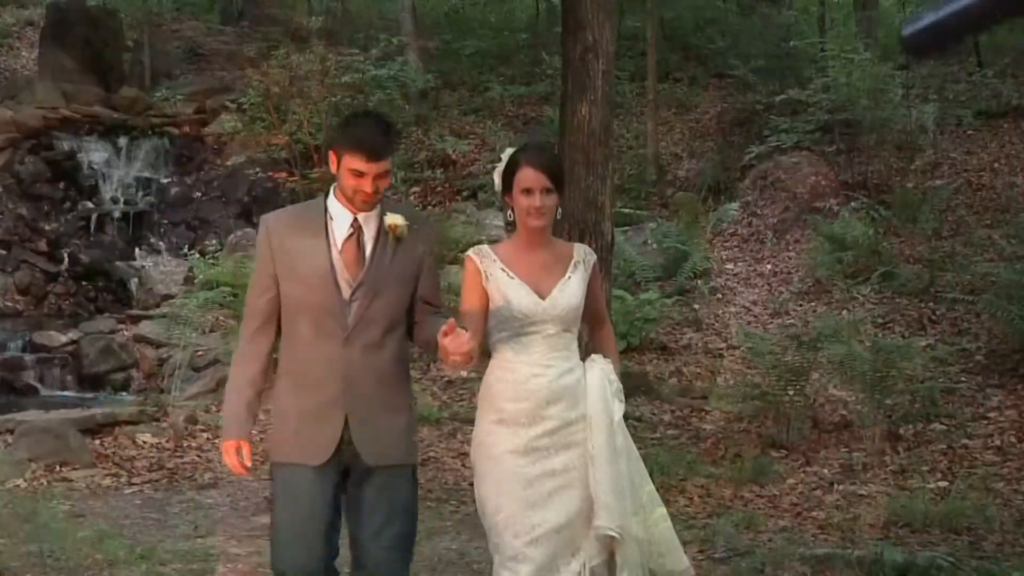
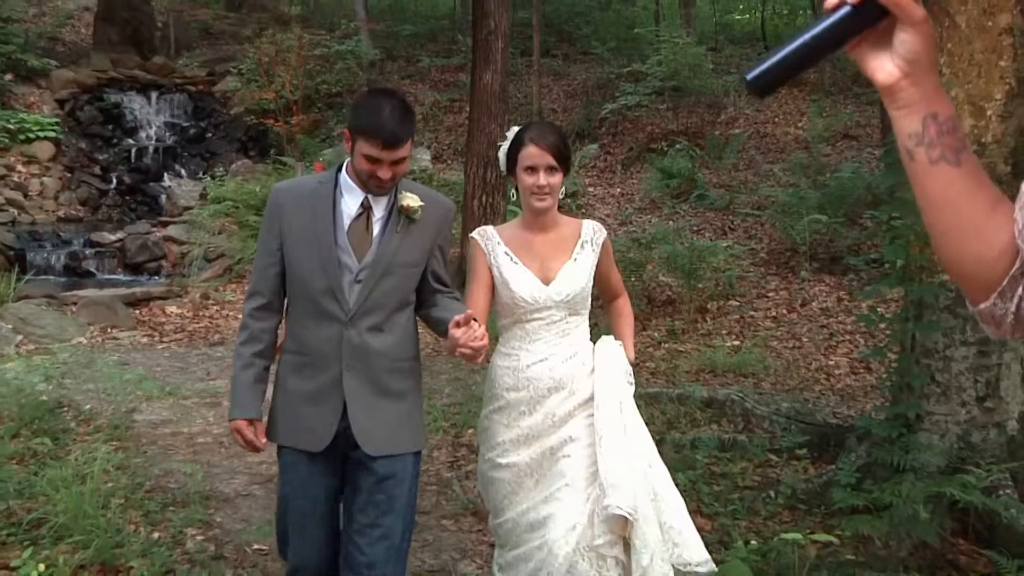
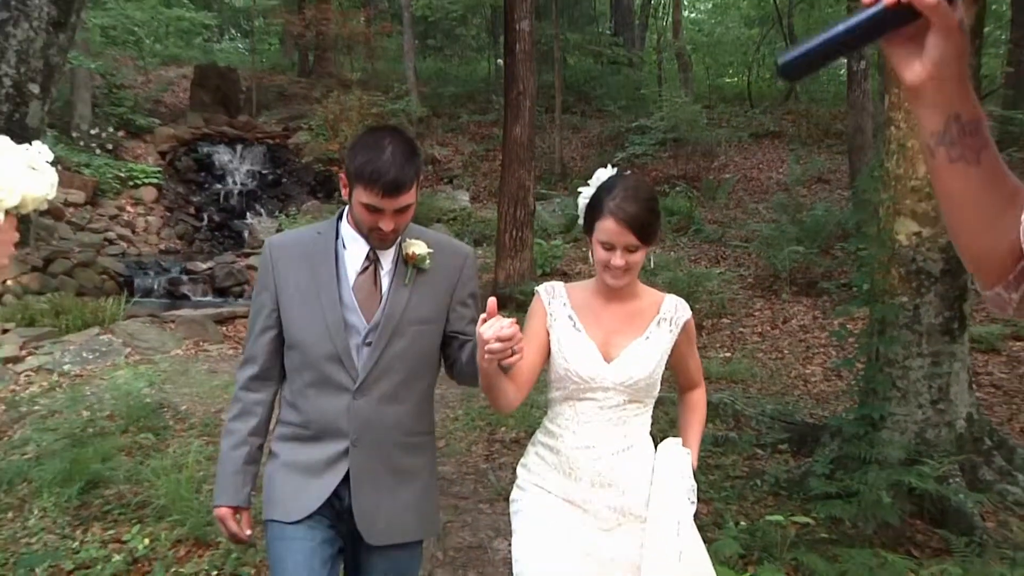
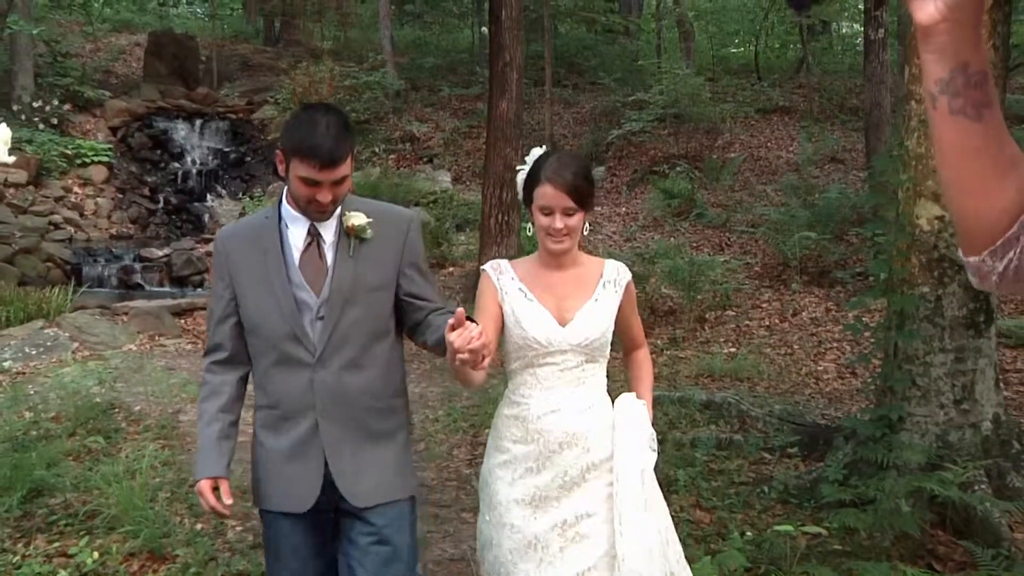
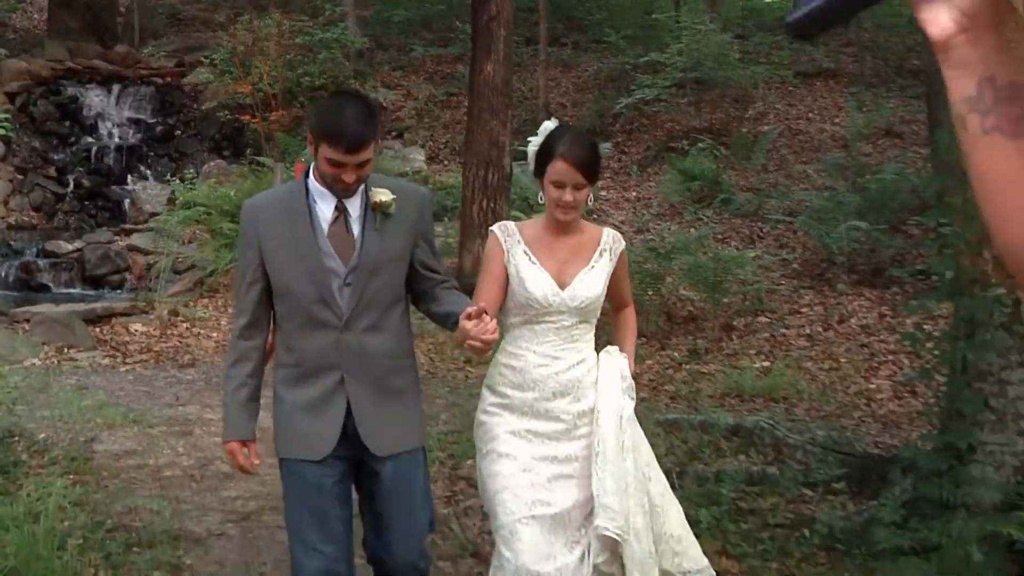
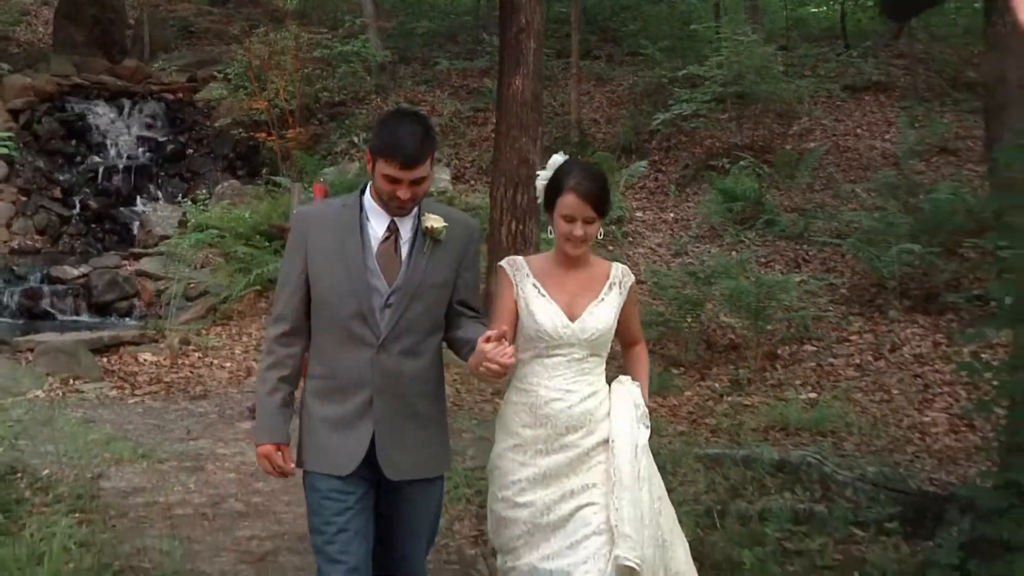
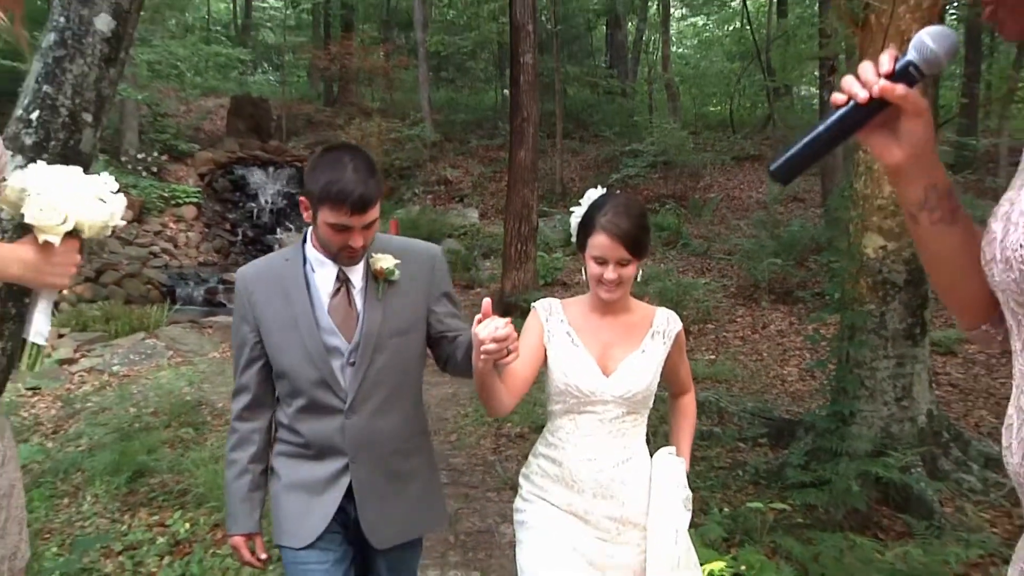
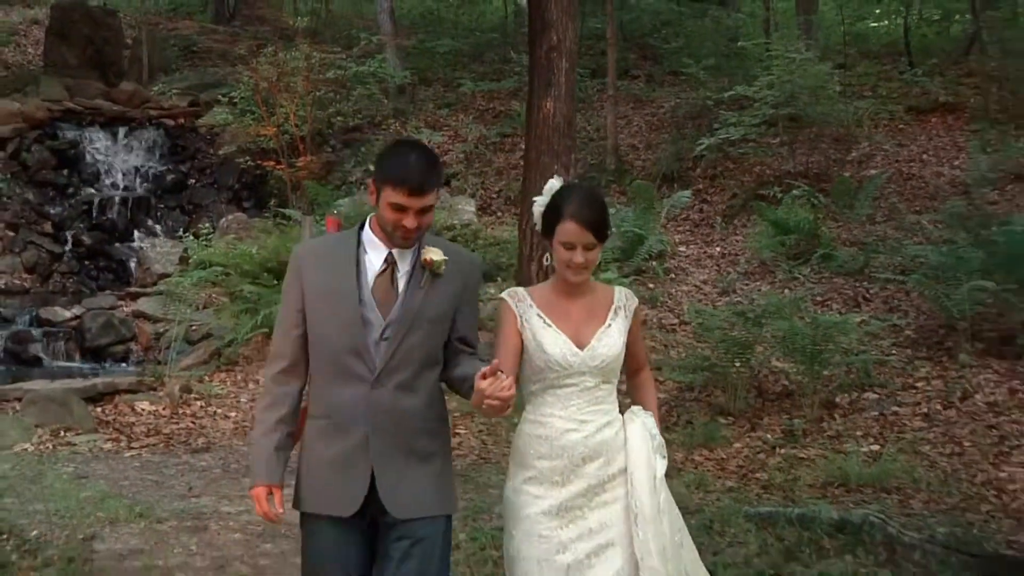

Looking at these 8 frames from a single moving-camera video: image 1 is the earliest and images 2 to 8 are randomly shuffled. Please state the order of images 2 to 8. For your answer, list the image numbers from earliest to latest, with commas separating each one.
8, 6, 5, 2, 4, 3, 7
